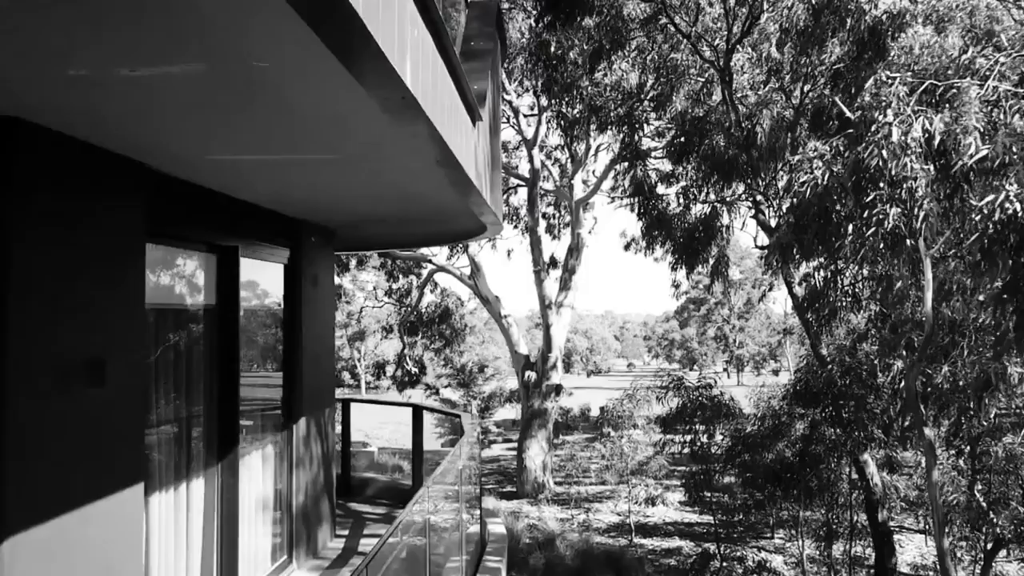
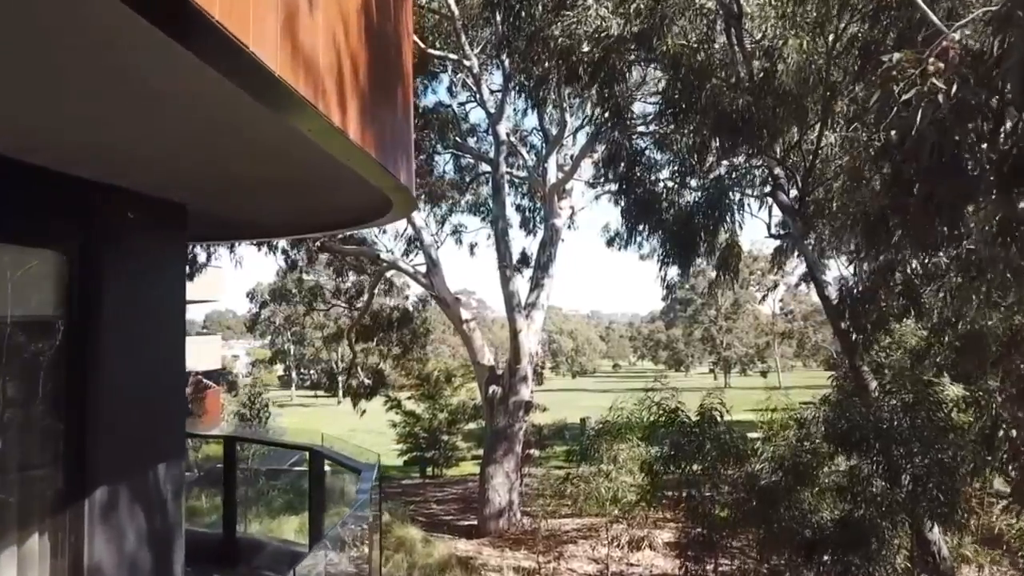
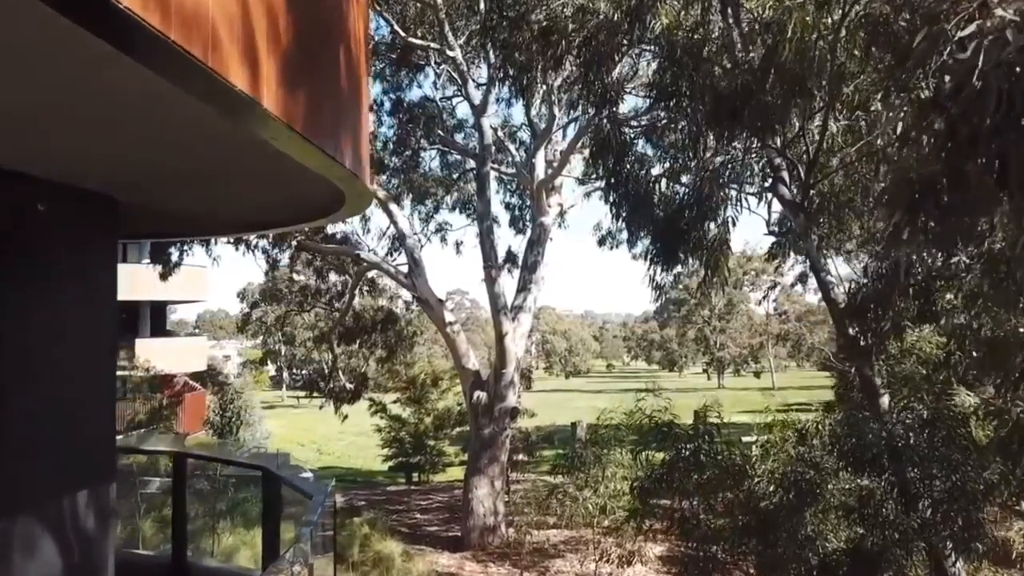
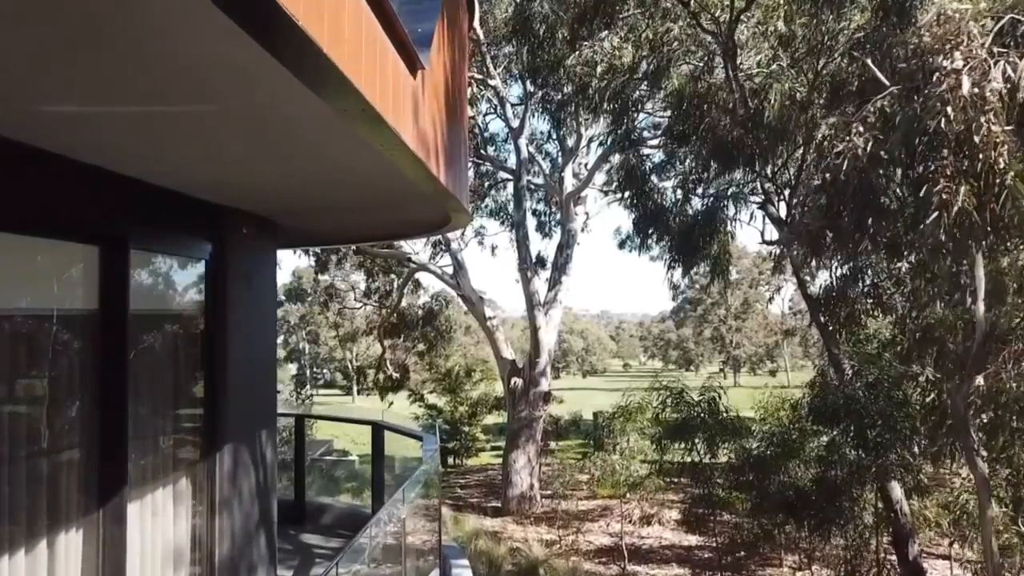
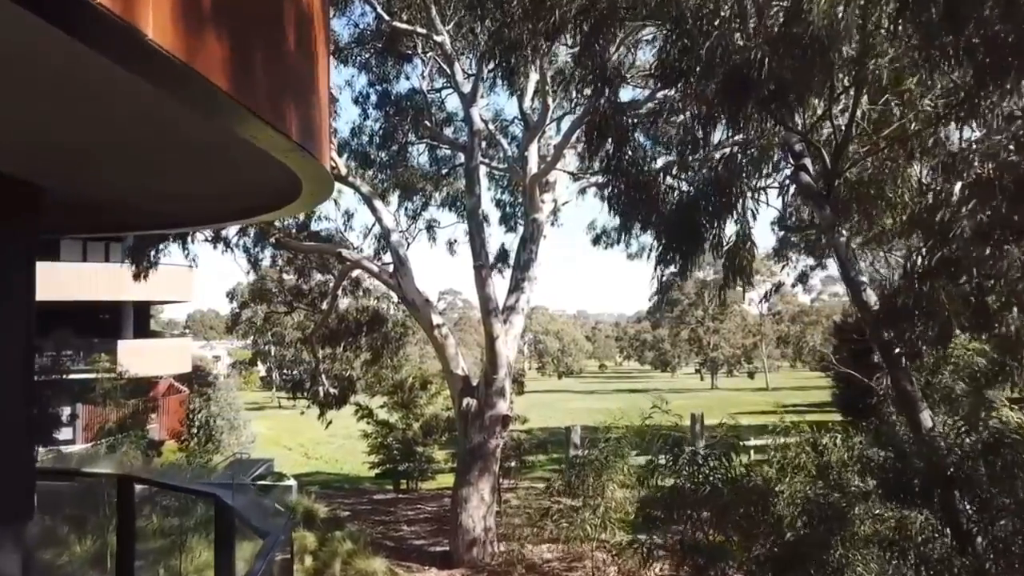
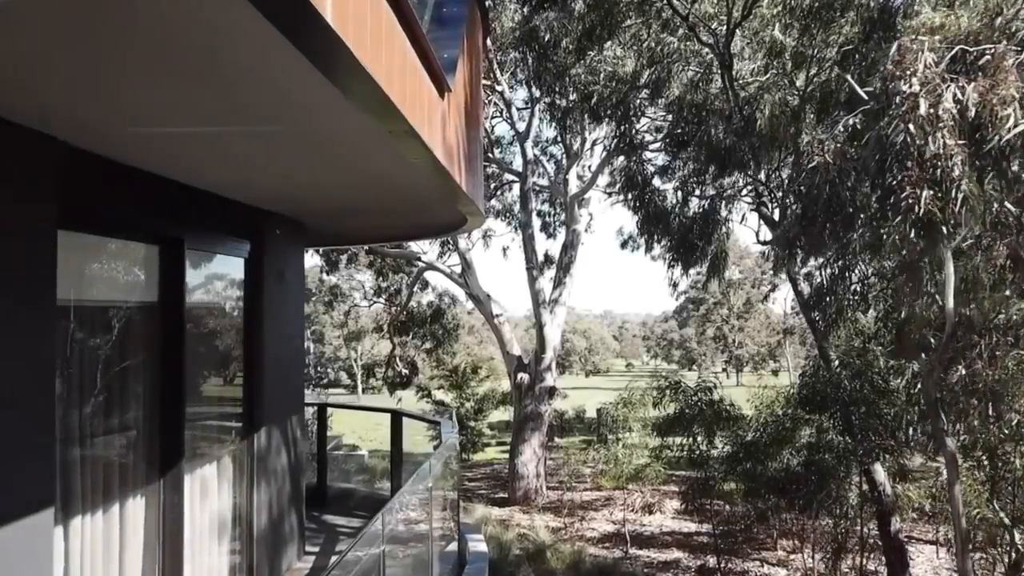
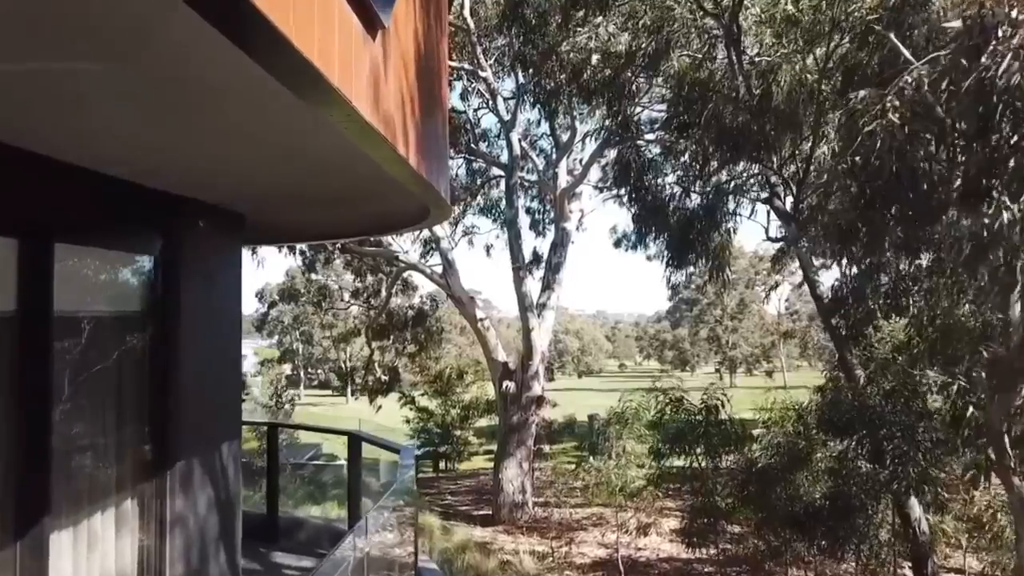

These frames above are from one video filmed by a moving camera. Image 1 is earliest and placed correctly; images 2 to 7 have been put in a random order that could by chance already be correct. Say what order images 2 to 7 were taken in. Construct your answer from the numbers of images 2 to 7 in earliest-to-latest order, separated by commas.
6, 4, 7, 2, 3, 5
